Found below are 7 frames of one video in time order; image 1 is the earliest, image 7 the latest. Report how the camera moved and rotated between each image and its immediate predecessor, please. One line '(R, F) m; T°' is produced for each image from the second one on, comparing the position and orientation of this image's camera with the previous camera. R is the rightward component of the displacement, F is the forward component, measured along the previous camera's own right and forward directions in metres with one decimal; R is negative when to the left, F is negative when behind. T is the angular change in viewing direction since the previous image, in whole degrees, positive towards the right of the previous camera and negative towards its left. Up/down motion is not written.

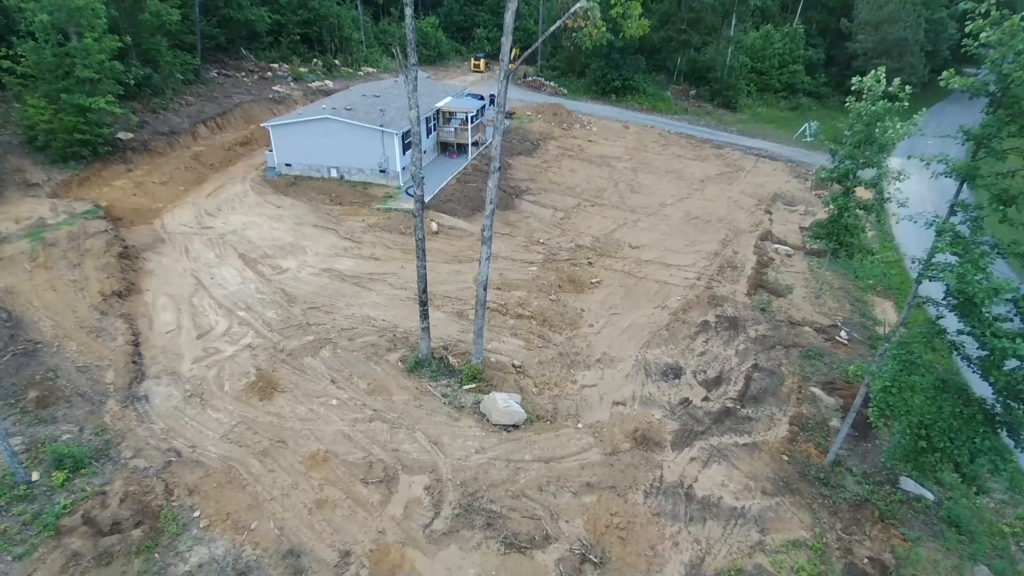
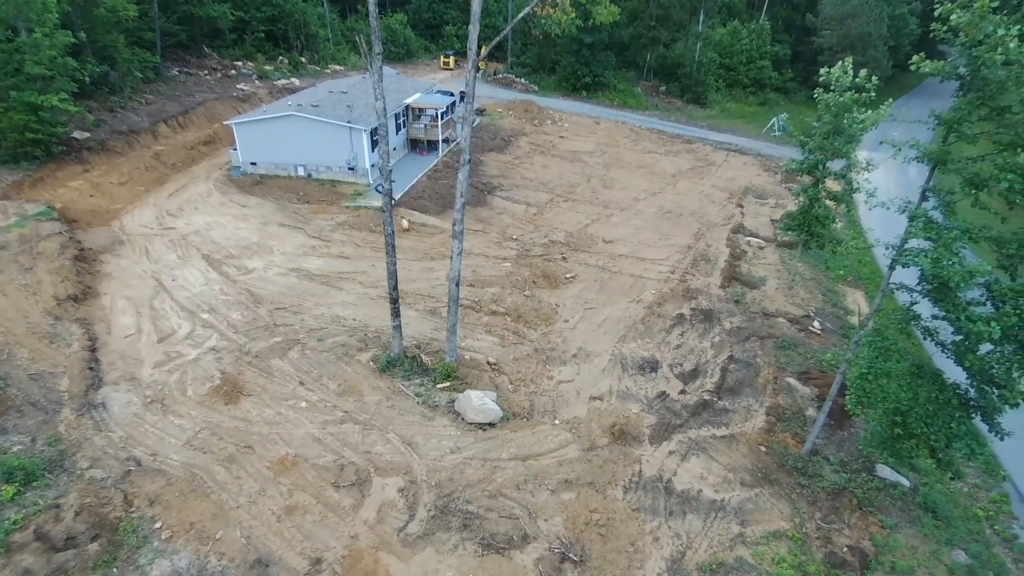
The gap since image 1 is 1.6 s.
(0.0, +0.2) m; +2°
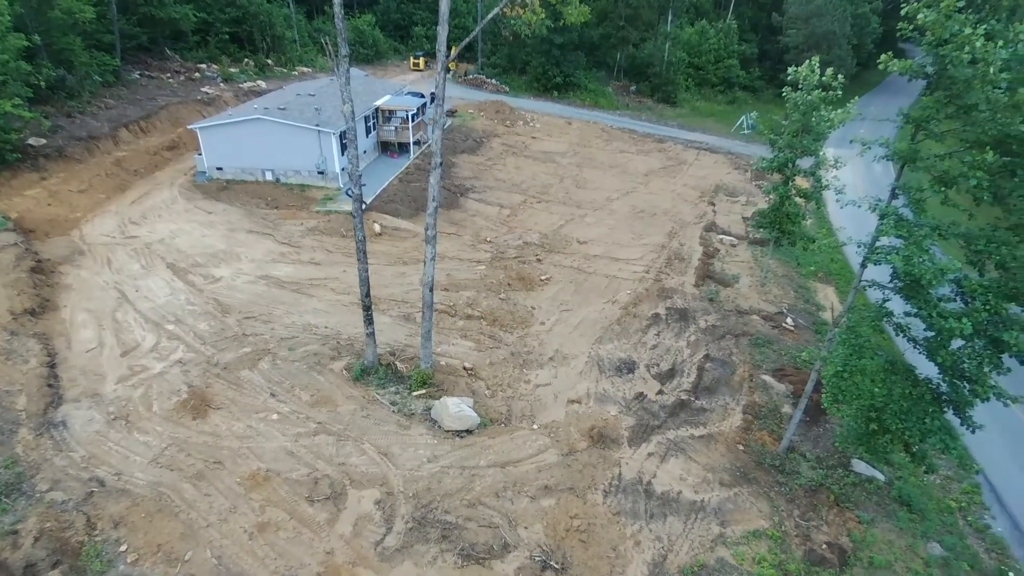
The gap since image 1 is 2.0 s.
(0.0, +0.1) m; +2°
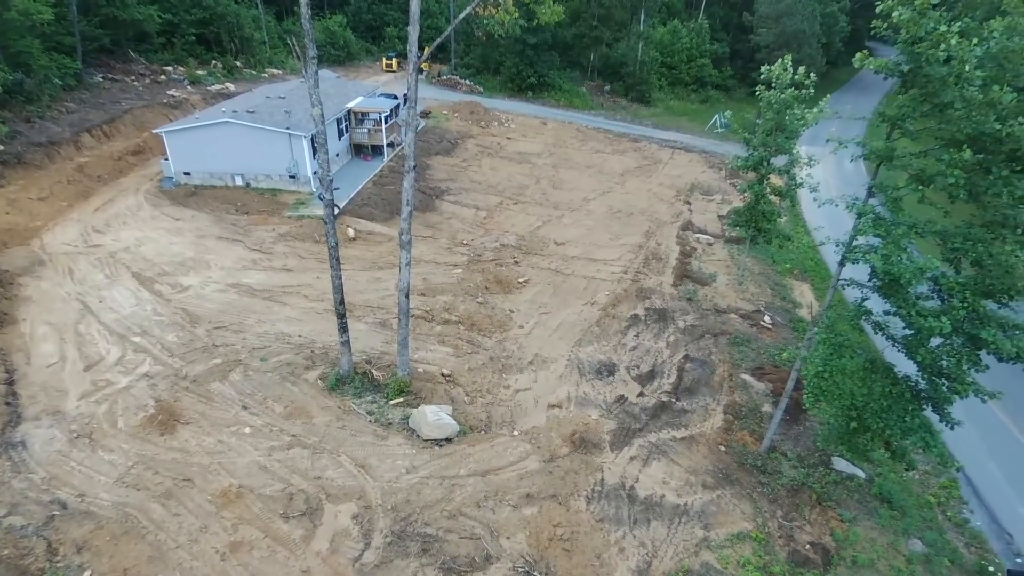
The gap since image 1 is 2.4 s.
(0.0, +0.2) m; +2°
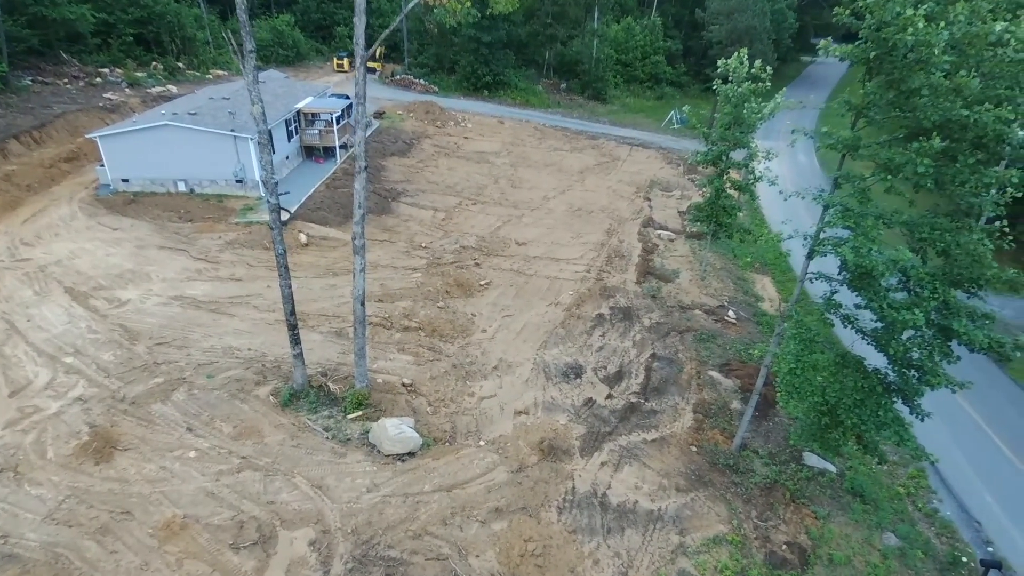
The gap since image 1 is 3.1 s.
(0.0, +0.5) m; +3°
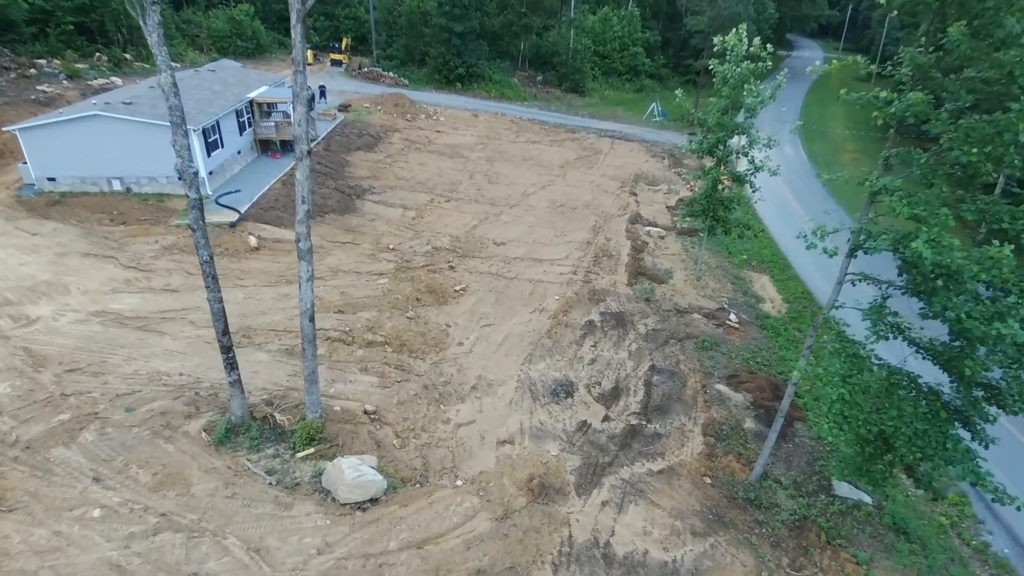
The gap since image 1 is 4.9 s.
(0.0, +1.8) m; +2°
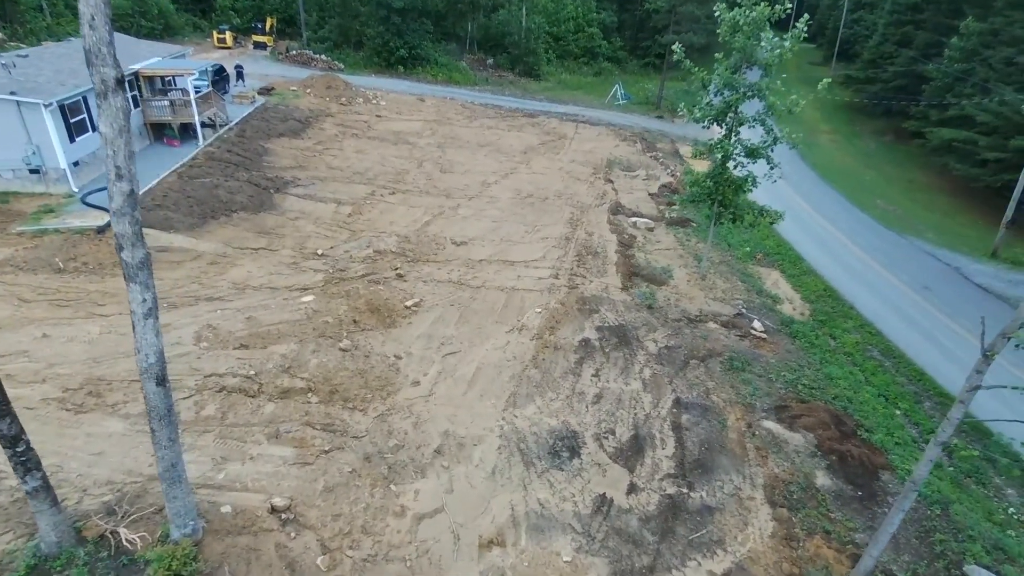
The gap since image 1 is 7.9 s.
(-0.3, +3.5) m; +4°
